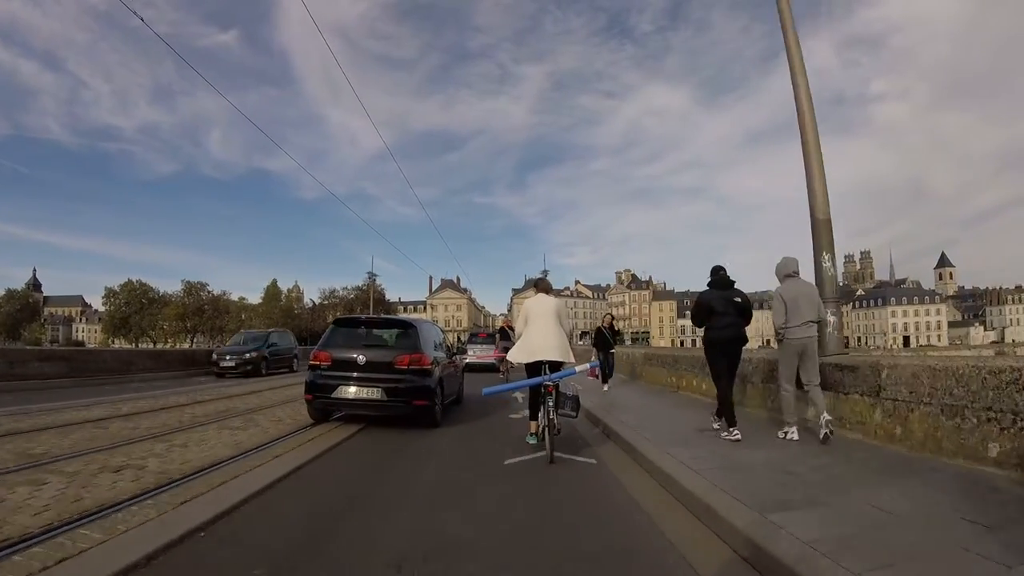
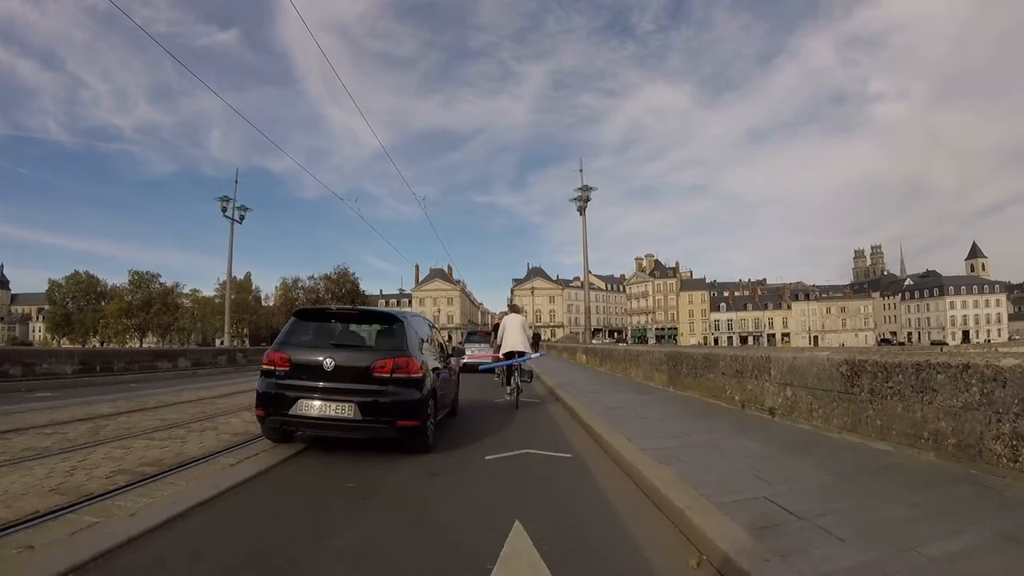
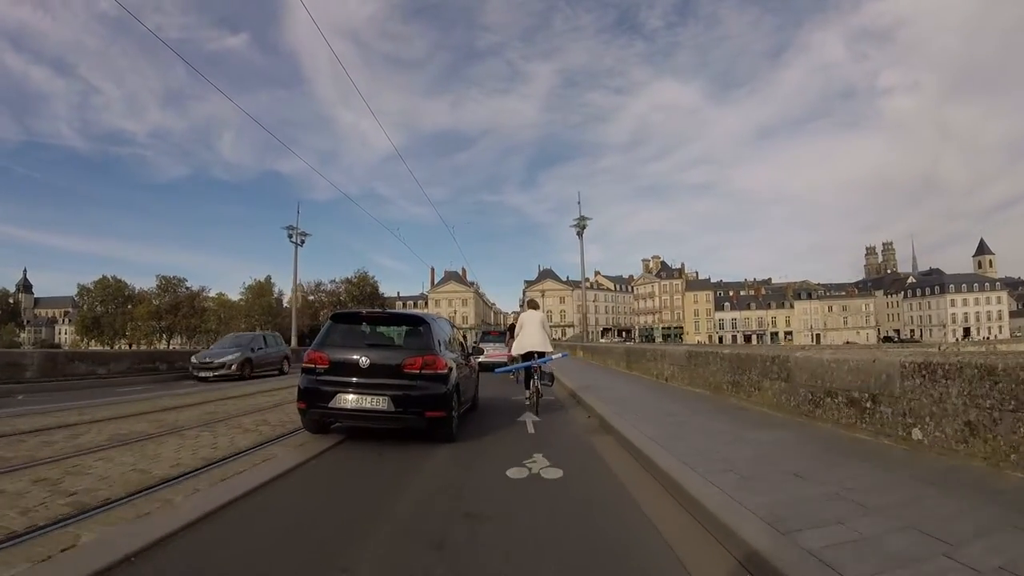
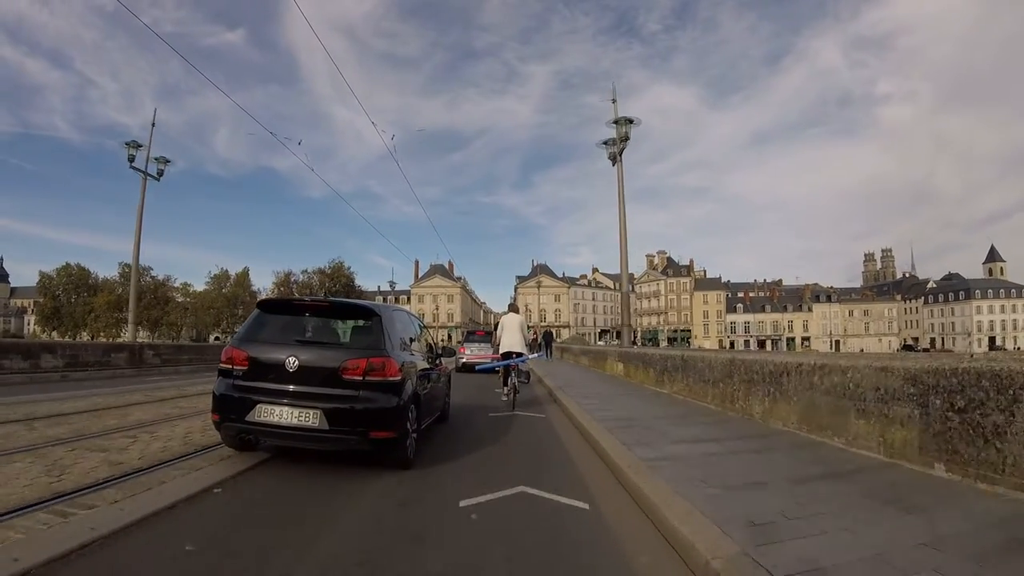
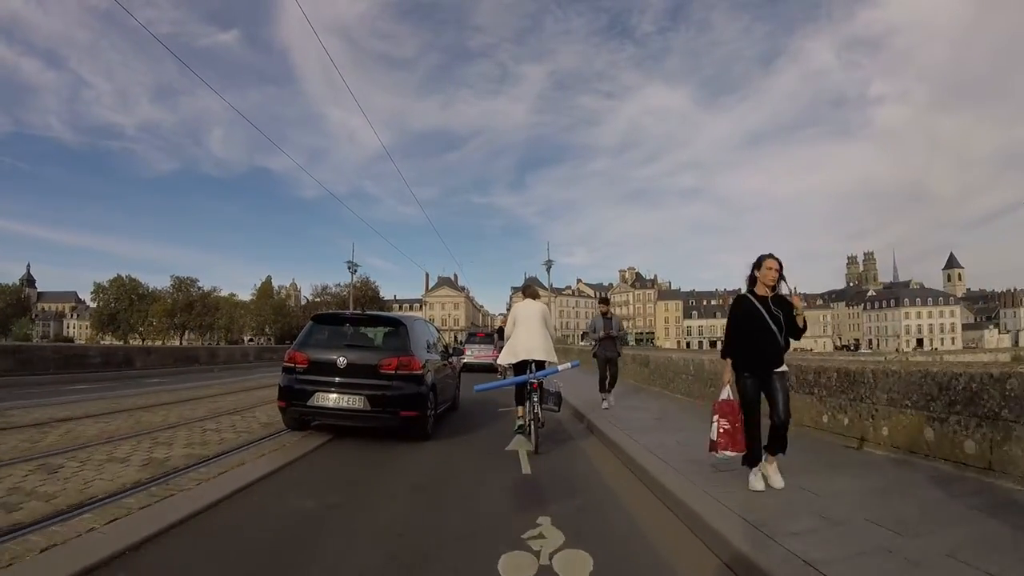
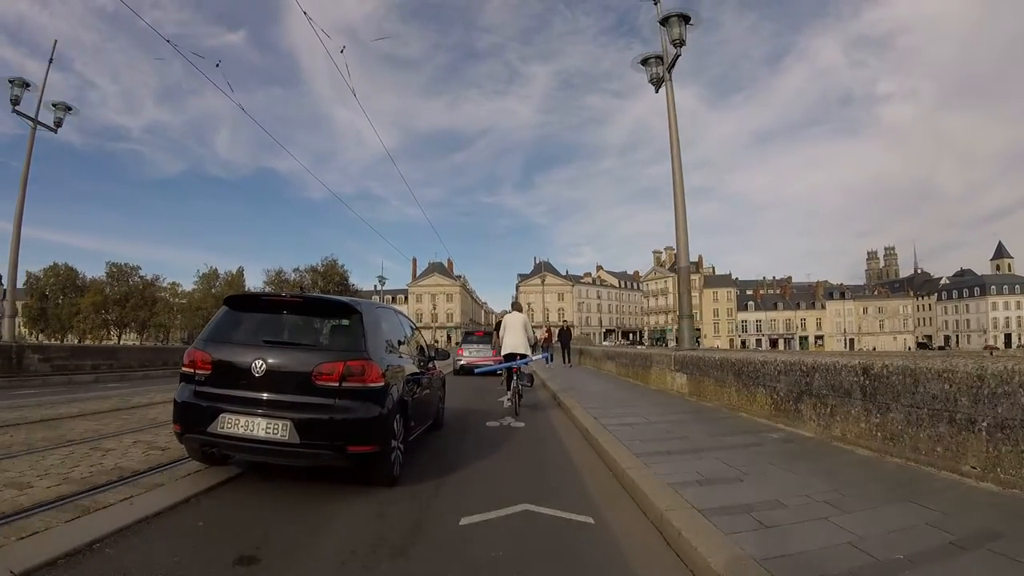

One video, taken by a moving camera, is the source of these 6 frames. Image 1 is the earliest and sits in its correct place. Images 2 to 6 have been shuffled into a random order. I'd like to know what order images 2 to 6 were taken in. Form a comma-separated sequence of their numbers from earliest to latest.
5, 3, 2, 4, 6
